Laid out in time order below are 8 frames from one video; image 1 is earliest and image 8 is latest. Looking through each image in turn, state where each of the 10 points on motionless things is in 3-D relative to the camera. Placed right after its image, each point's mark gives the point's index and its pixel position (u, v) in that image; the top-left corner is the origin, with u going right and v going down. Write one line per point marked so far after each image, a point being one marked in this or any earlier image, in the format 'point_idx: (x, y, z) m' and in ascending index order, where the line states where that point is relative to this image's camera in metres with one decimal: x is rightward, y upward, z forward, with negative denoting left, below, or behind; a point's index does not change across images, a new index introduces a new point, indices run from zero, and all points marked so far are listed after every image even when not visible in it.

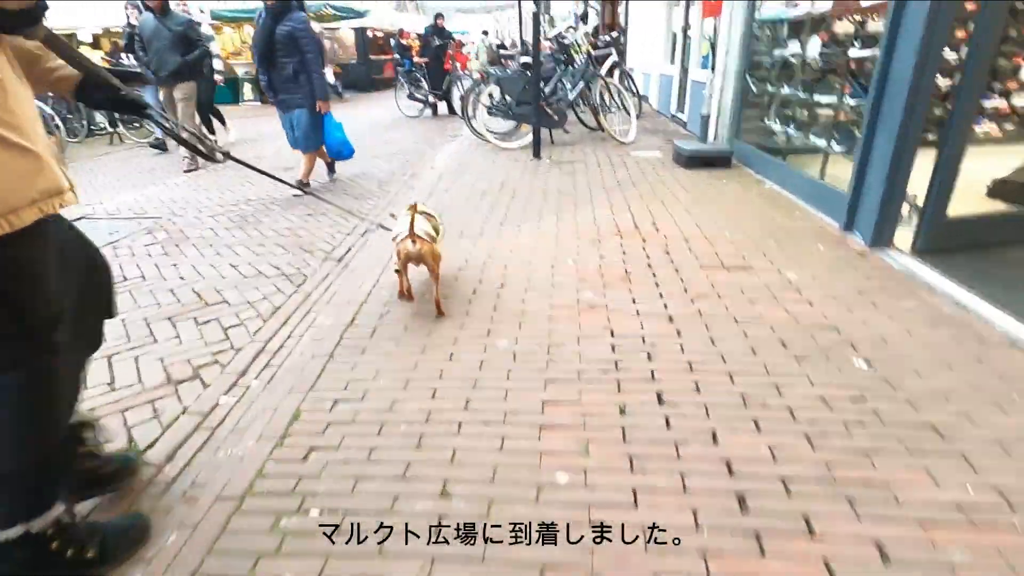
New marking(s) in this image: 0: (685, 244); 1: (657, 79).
0: (+1.0, +0.3, +3.2) m
1: (+2.9, +4.1, +10.5) m
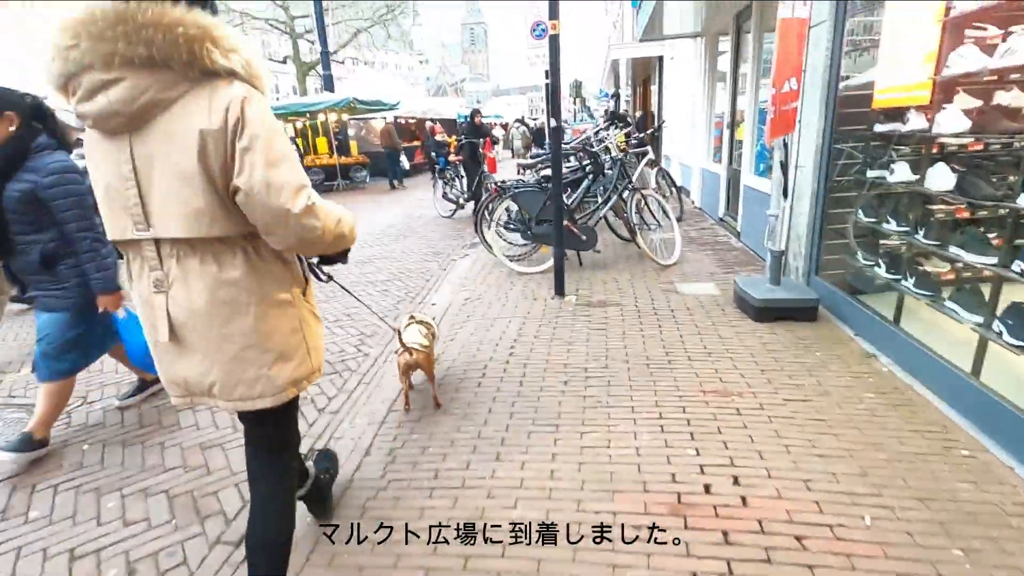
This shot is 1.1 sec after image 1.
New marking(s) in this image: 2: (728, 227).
0: (+1.0, -0.9, +1.9) m
1: (+3.3, +2.0, +9.5) m
2: (+3.0, +0.8, +7.3) m
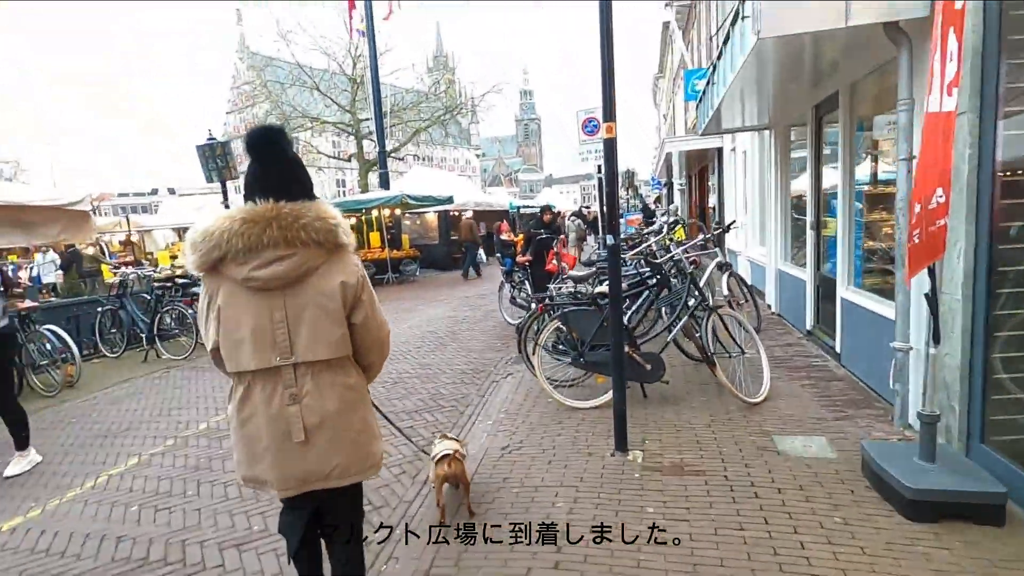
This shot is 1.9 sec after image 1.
0: (+1.0, -1.5, +0.7) m
1: (+4.1, +0.2, +8.4) m
2: (+3.6, -0.6, +6.1) m
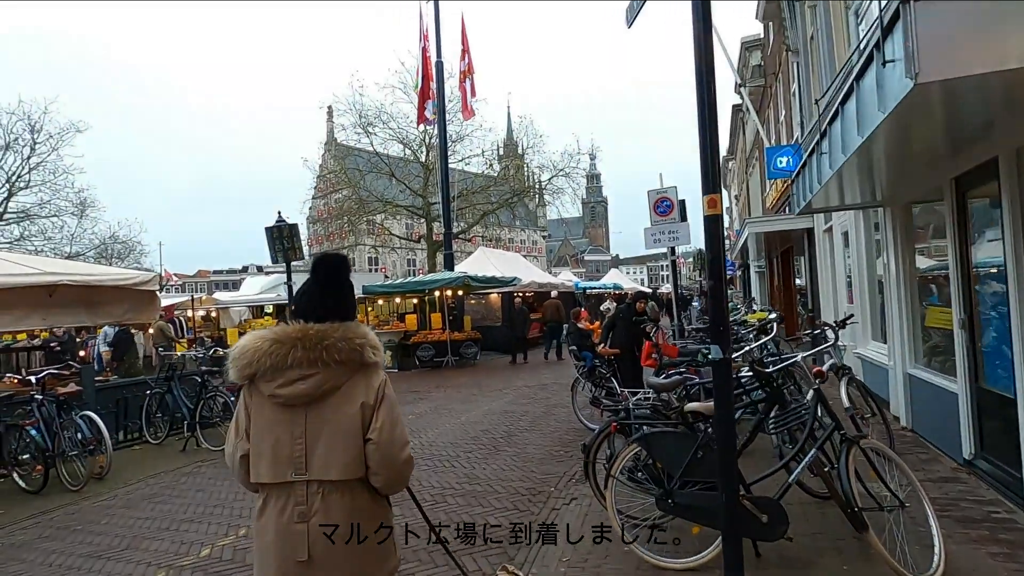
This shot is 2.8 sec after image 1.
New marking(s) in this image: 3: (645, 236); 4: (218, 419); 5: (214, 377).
0: (+1.0, -1.7, -0.6) m
1: (+5.0, -1.2, +6.8) m
2: (+4.1, -1.7, +4.6) m
3: (+2.3, +0.9, +9.7) m
4: (-4.6, -2.0, +8.3) m
5: (-5.0, -1.5, +8.9) m
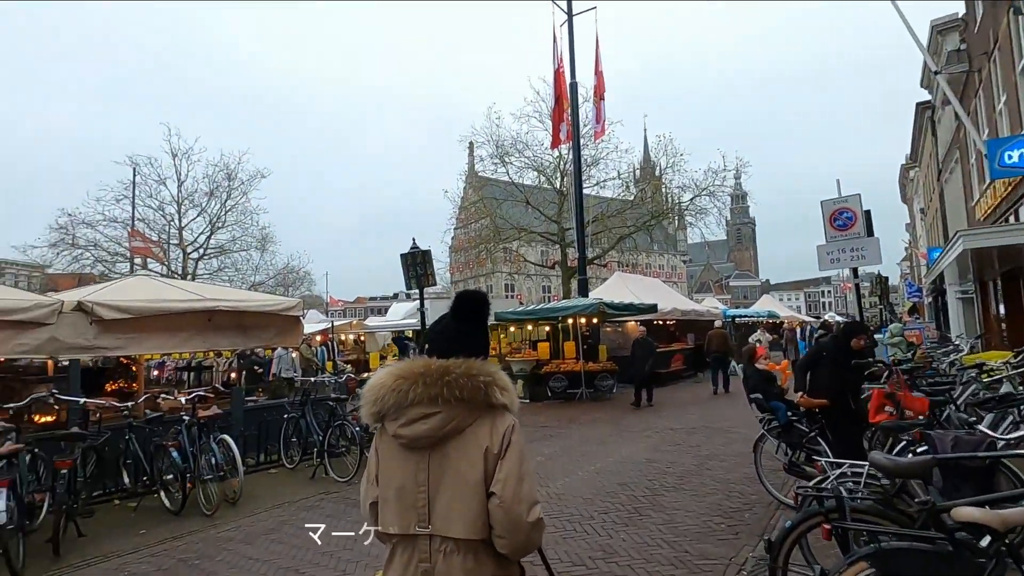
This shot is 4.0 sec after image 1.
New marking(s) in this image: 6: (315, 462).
0: (+0.6, -1.6, -1.9) m
1: (+6.3, -1.4, +4.3) m
2: (+5.0, -1.8, +2.4) m
3: (+4.5, +0.5, +7.9) m
4: (-2.6, -2.5, +8.2) m
5: (-2.8, -2.0, +8.8) m
6: (-3.1, -2.7, +8.5) m
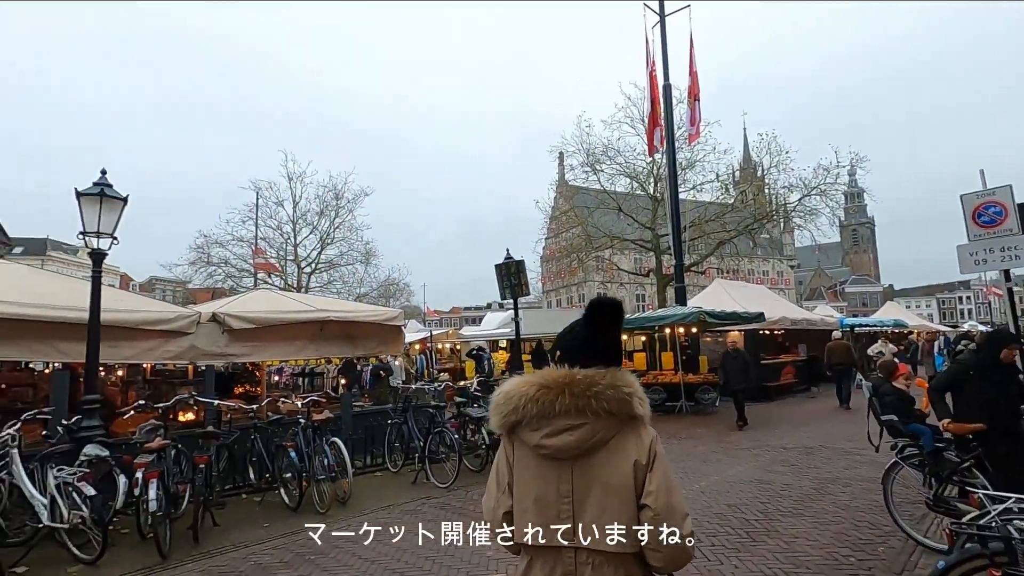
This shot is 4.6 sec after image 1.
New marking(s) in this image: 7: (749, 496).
0: (+0.4, -1.6, -2.0) m
1: (+7.1, -1.4, +3.1) m
2: (+5.3, -1.8, +1.4) m
3: (+5.8, +0.4, +7.0) m
4: (-1.1, -2.6, +8.4) m
5: (-1.2, -2.1, +9.1) m
6: (-1.6, -2.9, +8.8) m
7: (+2.9, -2.6, +6.7) m
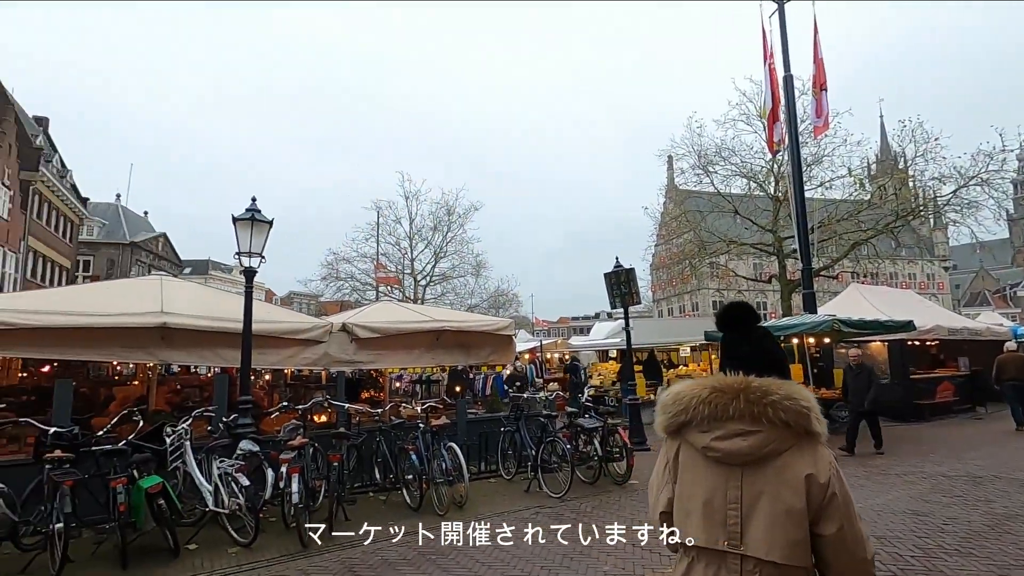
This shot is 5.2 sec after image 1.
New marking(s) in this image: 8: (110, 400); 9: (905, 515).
0: (0.0, -1.6, -2.1) m
1: (+7.6, -1.4, +1.6) m
2: (+5.6, -1.7, +0.2) m
3: (+7.1, +0.4, +5.7) m
4: (+0.7, -2.8, +8.4) m
5: (+0.7, -2.3, +9.1) m
6: (+0.3, -3.1, +8.8) m
7: (+4.3, -2.6, +5.9) m
8: (-6.8, -1.9, +9.1) m
9: (+4.6, -2.7, +6.3) m
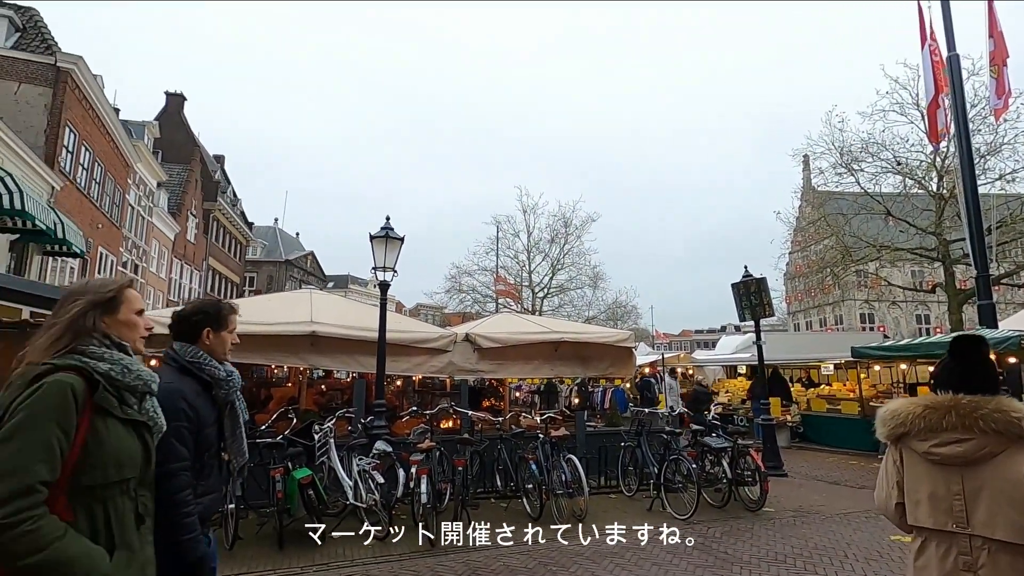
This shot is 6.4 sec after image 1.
0: (-0.4, -1.5, -2.1) m
1: (+7.8, -1.3, -0.1) m
2: (+5.5, -1.7, -1.0) m
3: (+8.2, +0.4, +4.0) m
4: (+2.5, -2.9, +8.0) m
5: (+2.7, -2.5, +8.7) m
6: (+2.2, -3.3, +8.5) m
7: (+5.5, -2.7, +4.8) m
8: (-4.7, -2.1, +10.3) m
9: (+5.9, -2.8, +5.1) m
